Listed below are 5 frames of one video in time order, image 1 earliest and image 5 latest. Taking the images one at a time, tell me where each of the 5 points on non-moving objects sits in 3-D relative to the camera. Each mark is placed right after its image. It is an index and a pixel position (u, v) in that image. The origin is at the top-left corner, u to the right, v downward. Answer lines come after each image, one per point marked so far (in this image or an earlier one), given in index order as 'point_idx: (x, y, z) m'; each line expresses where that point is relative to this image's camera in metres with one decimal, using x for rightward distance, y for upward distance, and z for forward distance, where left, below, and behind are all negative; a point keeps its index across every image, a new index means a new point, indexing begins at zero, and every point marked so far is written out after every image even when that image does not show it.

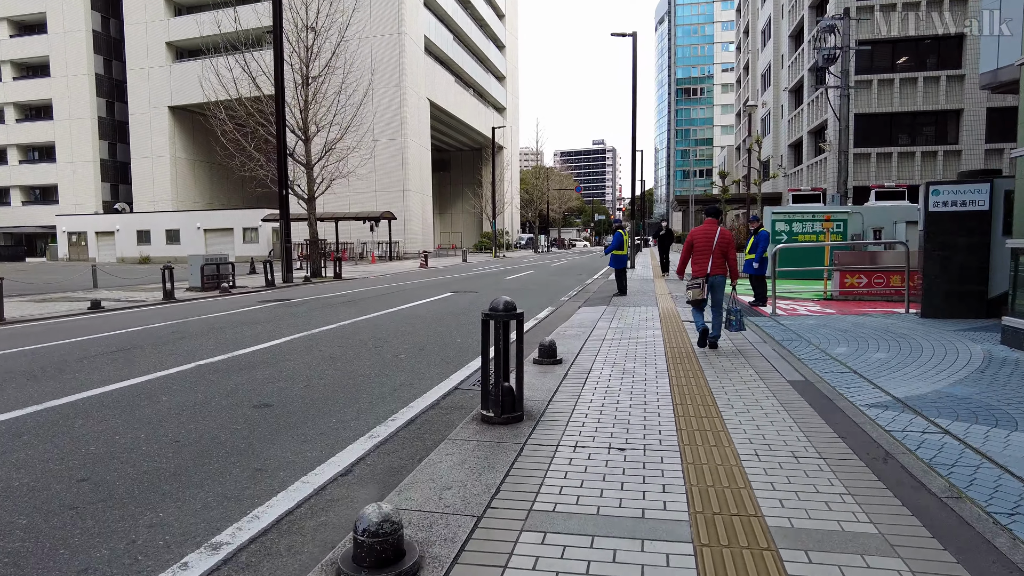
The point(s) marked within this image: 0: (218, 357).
0: (-3.1, -0.7, +7.0) m
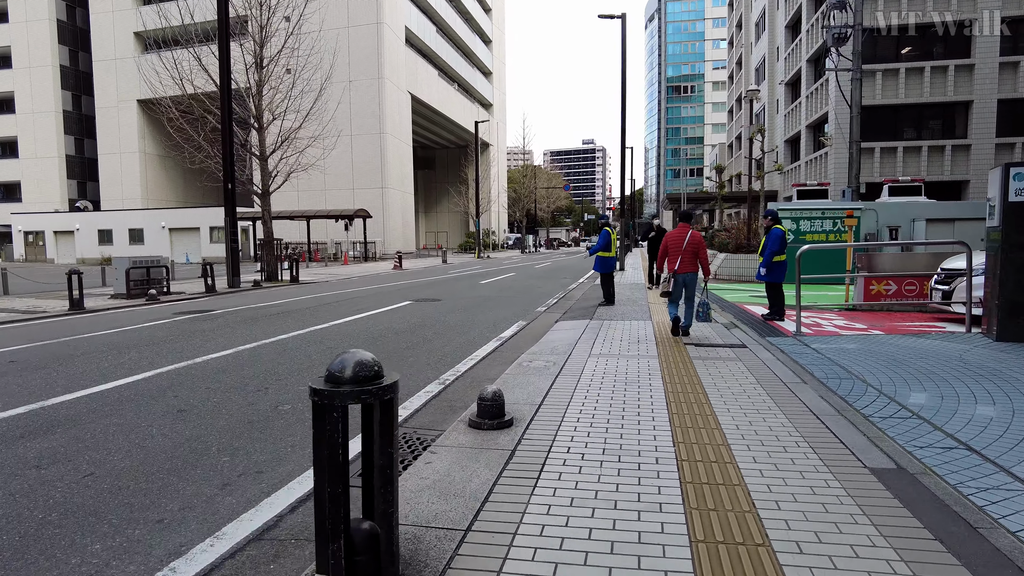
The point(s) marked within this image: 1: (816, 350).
0: (-3.6, -0.9, +4.8) m
1: (+3.3, -0.7, +7.0) m
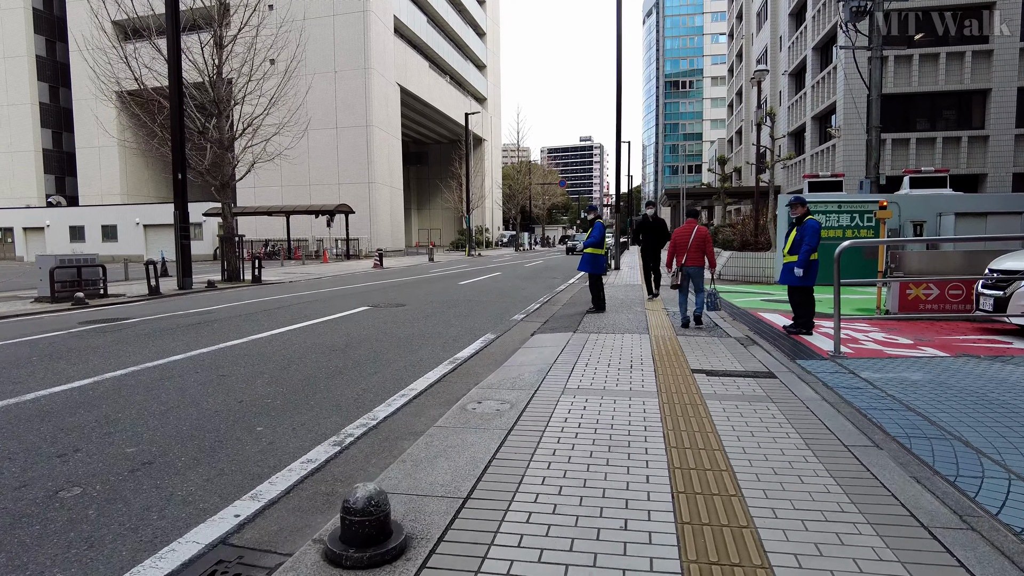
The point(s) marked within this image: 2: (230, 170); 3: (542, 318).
0: (-4.1, -1.0, +2.9) m
1: (+2.8, -0.7, +5.2) m
2: (-8.5, +3.6, +19.5) m
3: (+0.5, -0.5, +10.2) m
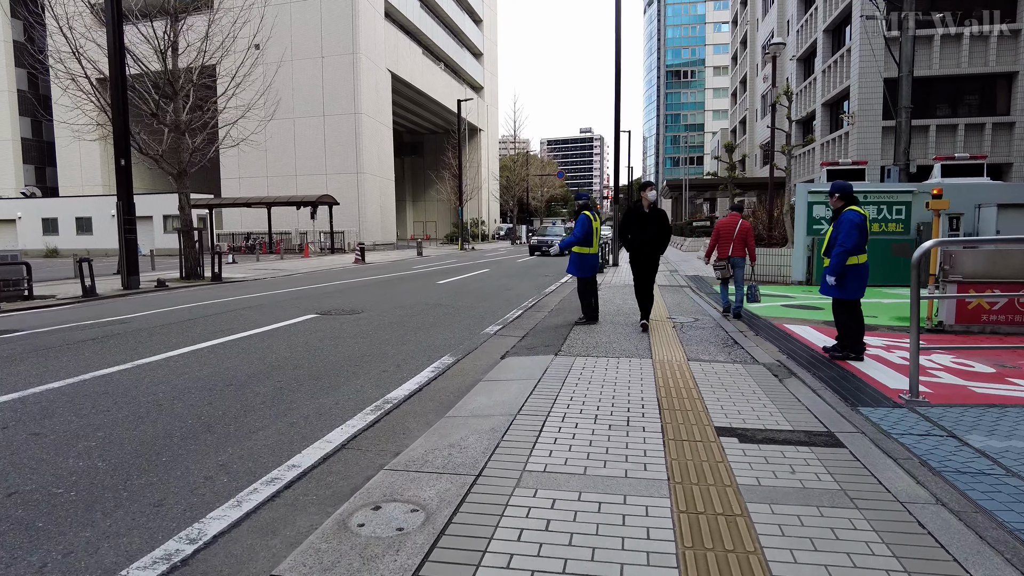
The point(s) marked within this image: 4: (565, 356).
0: (-4.4, -1.1, +1.1) m
1: (+2.5, -0.9, +3.4) m
2: (-8.8, +3.6, +17.7) m
3: (+0.1, -0.6, +8.4) m
4: (+0.5, -0.7, +6.4) m
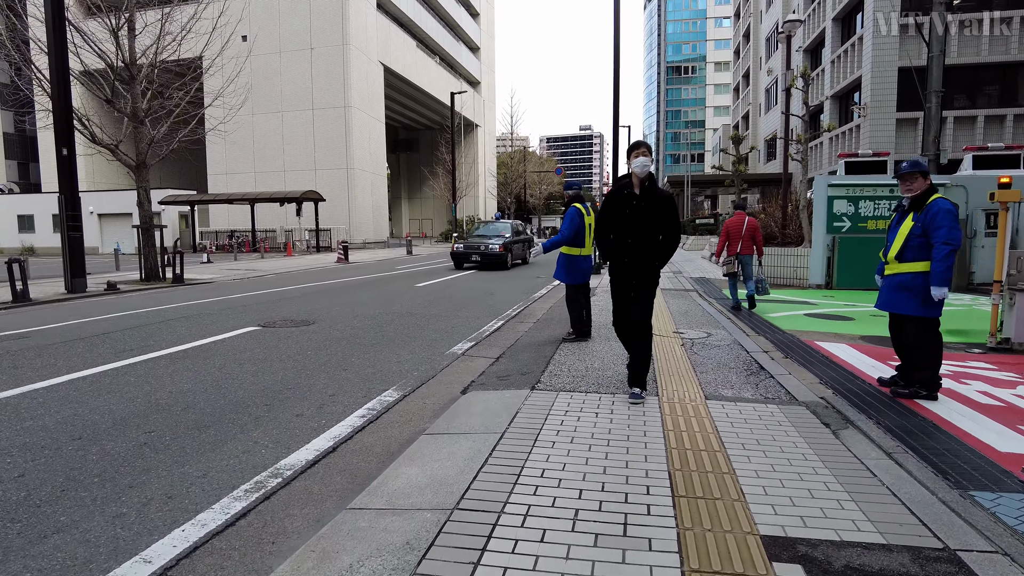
0: (-4.7, -1.3, -0.4) m
1: (+2.2, -1.0, +1.9) m
2: (-9.1, +3.5, +16.2) m
3: (-0.2, -0.6, +6.9) m
4: (+0.2, -0.8, +4.9) m
